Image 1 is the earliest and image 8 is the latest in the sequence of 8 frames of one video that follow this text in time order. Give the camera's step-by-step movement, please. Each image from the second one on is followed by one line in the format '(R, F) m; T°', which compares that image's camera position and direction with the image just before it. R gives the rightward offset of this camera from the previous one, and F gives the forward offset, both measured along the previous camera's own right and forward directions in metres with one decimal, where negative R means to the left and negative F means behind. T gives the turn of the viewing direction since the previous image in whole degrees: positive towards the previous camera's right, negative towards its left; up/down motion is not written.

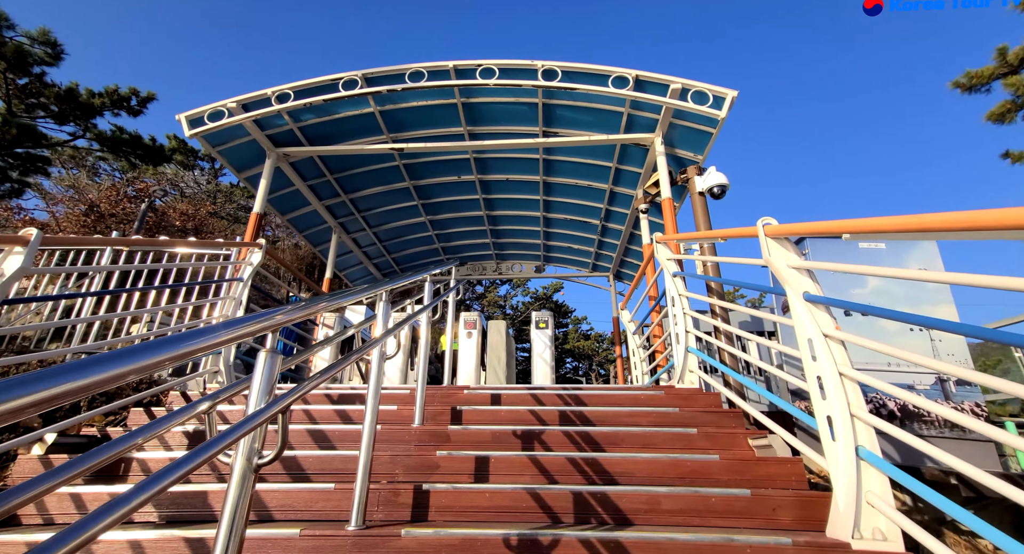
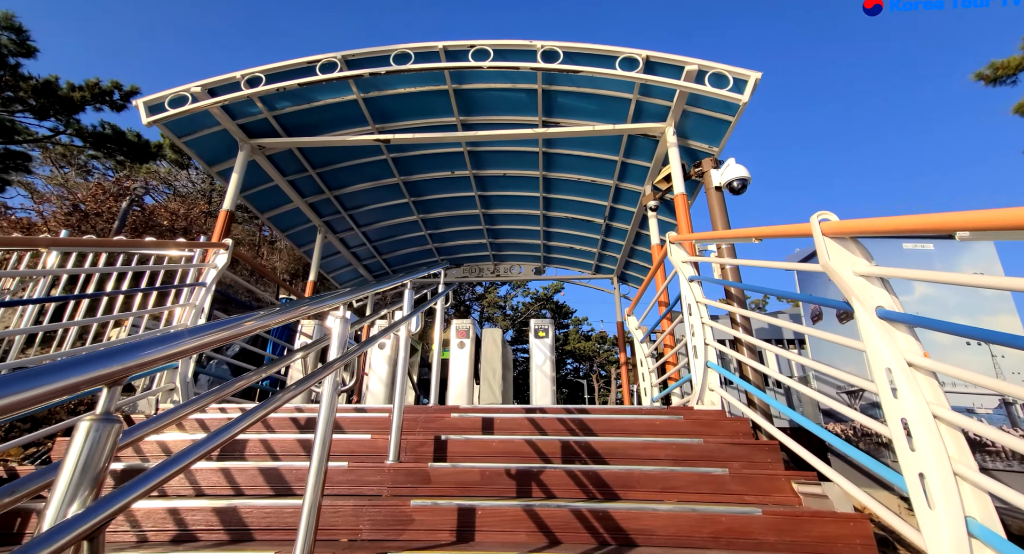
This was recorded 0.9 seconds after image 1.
(0.0, +0.6) m; 0°
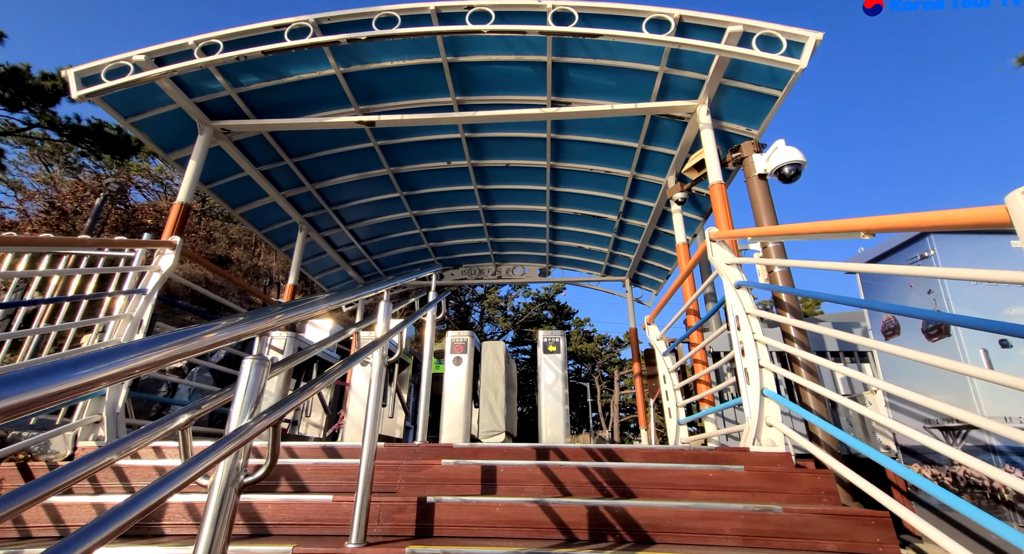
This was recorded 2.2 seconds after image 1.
(0.0, +0.8) m; 0°
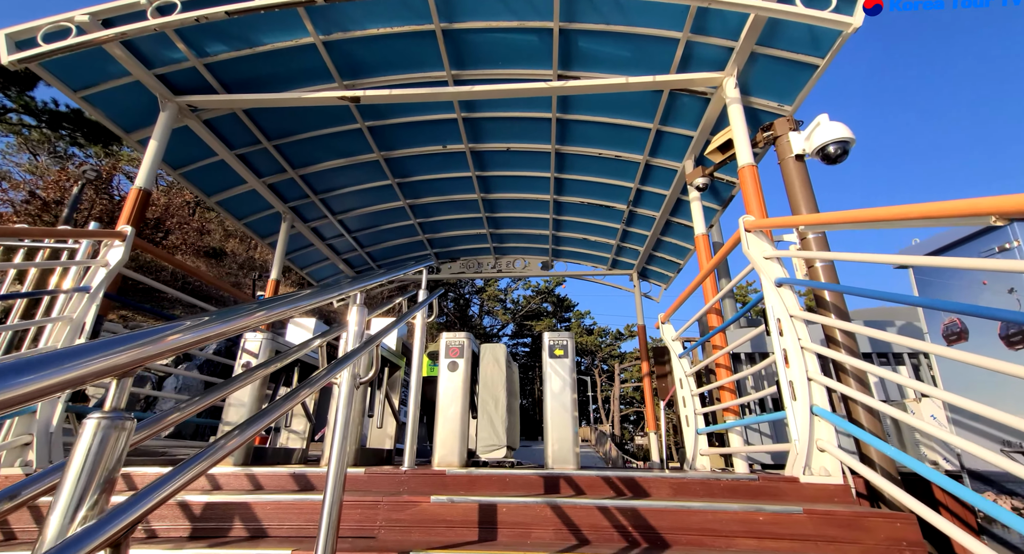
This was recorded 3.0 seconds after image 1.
(0.0, +0.5) m; 0°
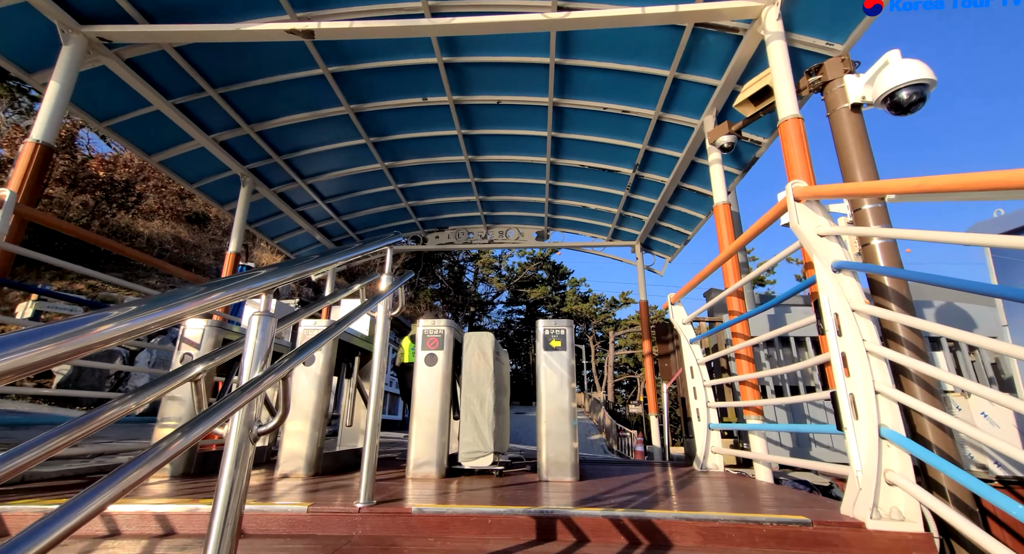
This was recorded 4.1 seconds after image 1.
(+0.1, +0.7) m; +1°
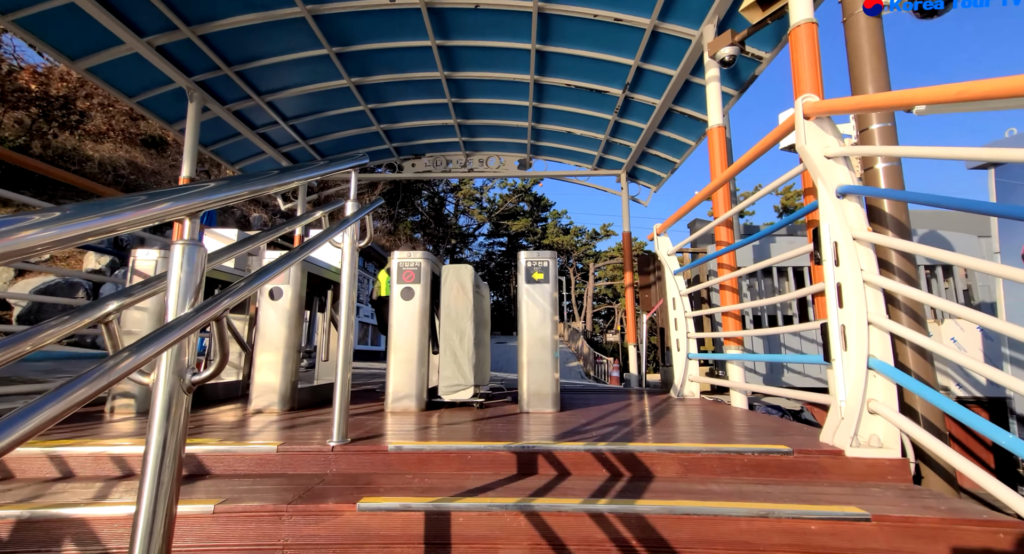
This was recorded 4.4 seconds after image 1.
(0.0, +0.2) m; +2°
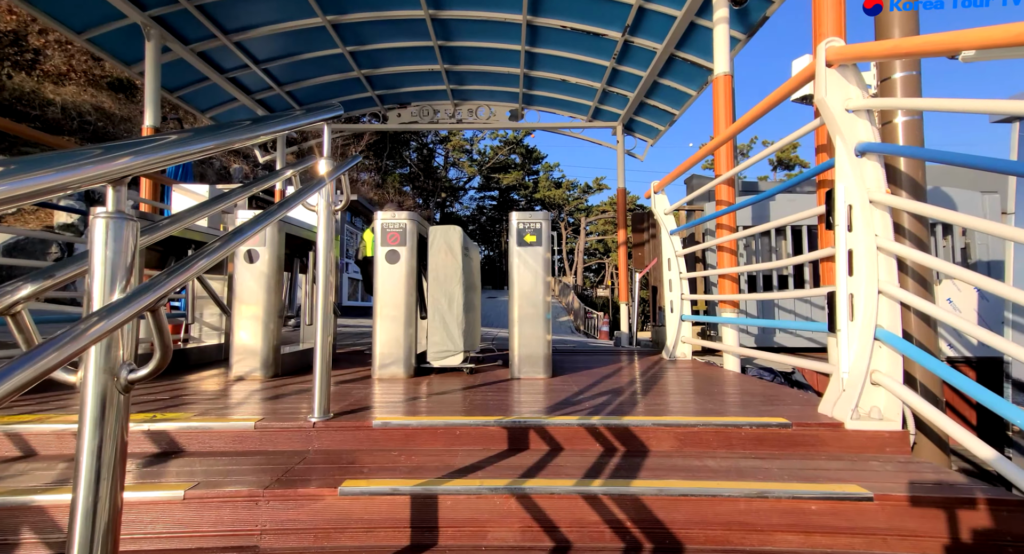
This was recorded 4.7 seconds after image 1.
(0.0, +0.2) m; +1°
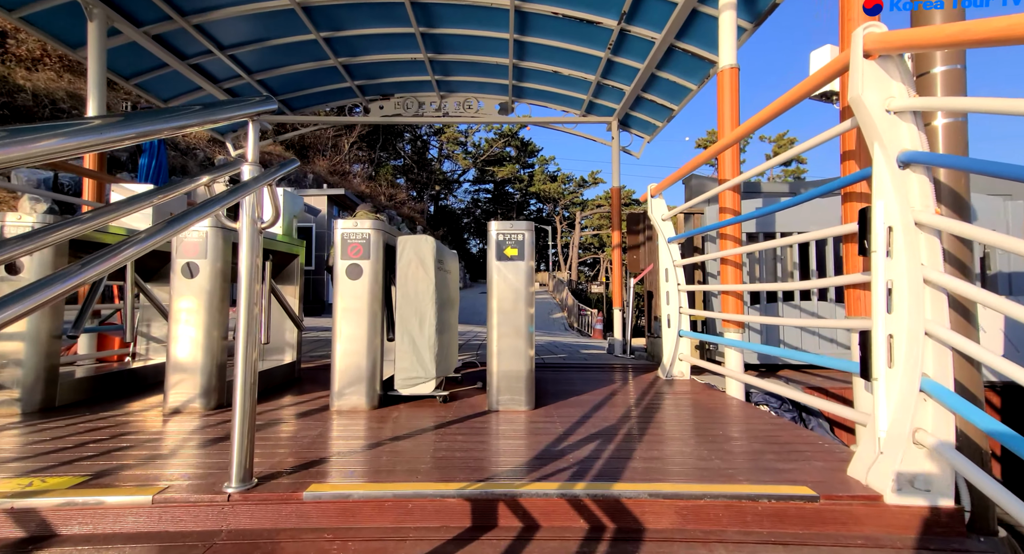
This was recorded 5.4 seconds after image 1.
(+0.1, +0.4) m; +1°
